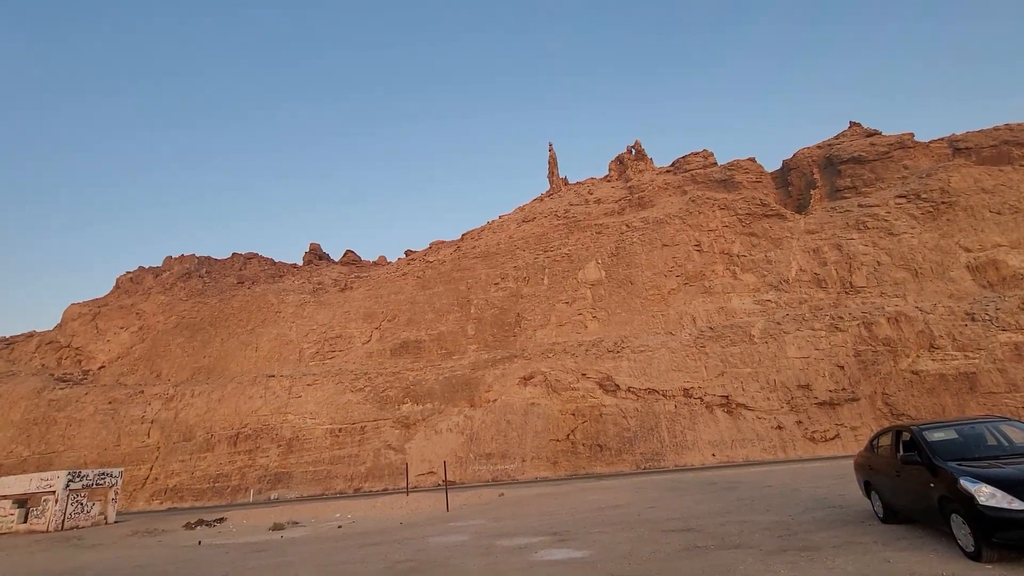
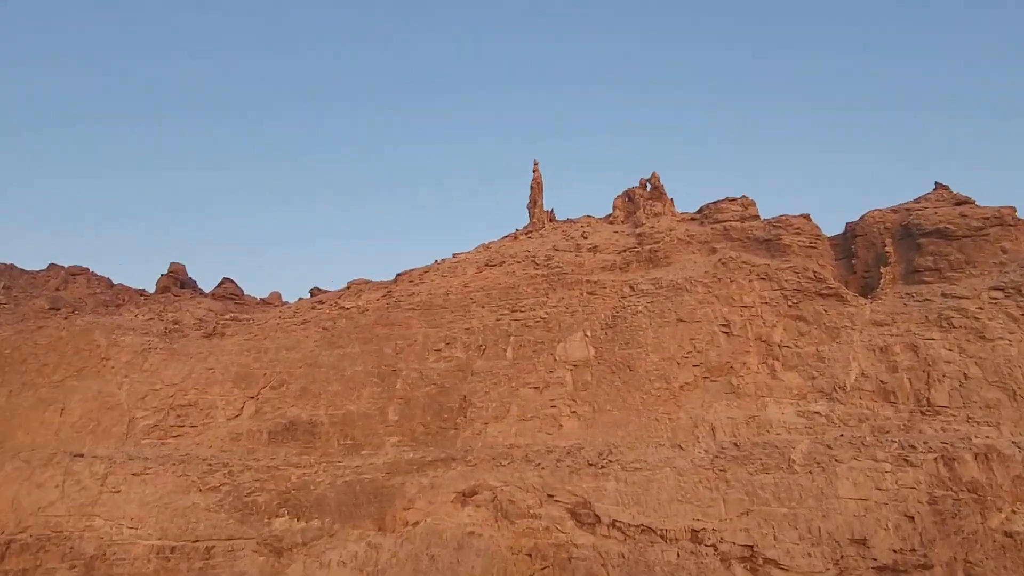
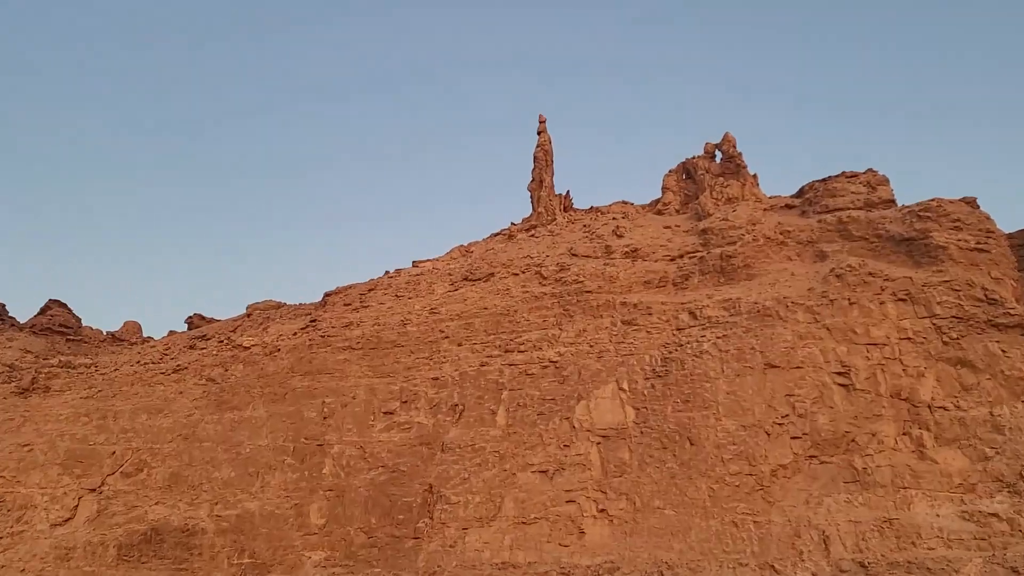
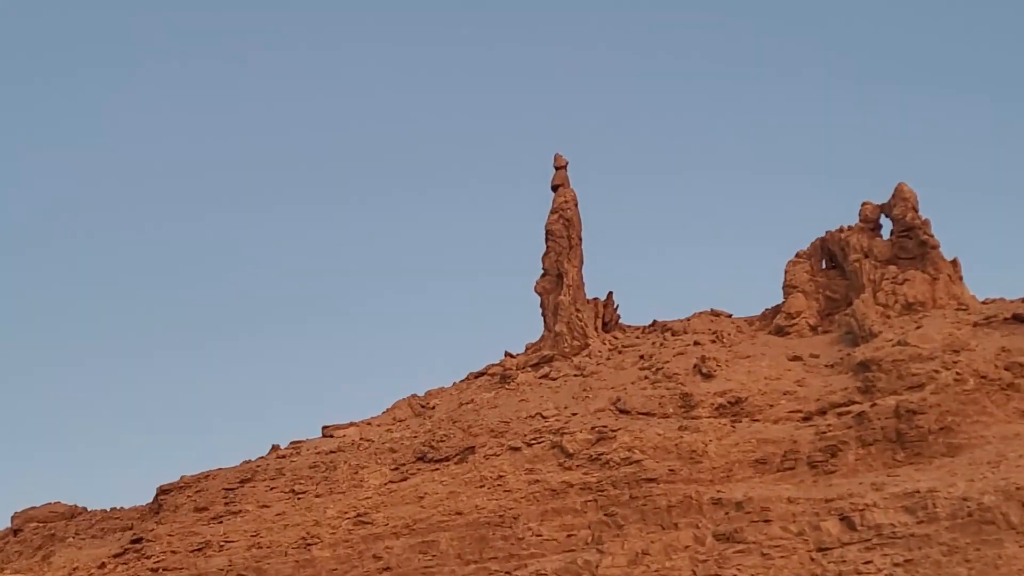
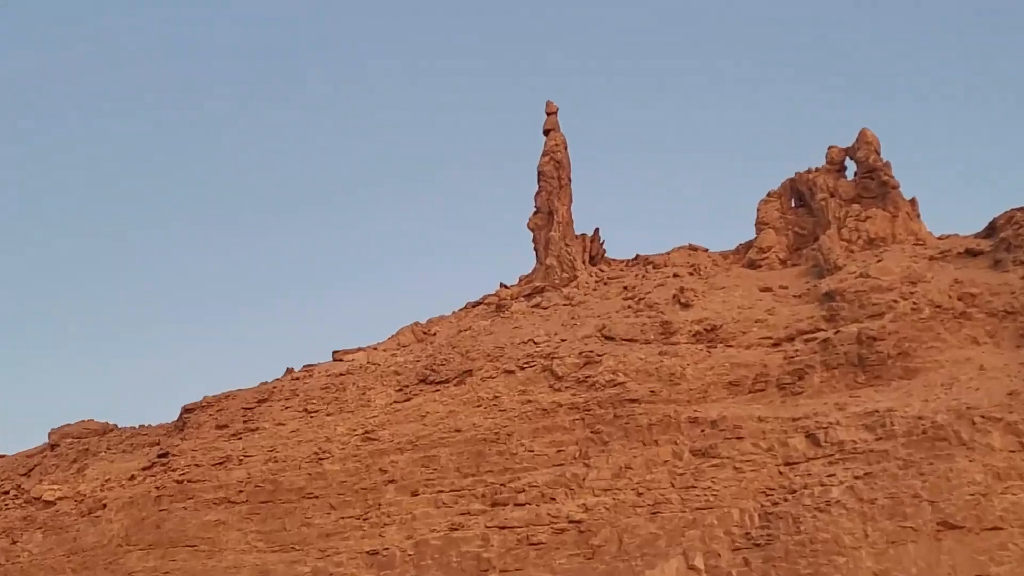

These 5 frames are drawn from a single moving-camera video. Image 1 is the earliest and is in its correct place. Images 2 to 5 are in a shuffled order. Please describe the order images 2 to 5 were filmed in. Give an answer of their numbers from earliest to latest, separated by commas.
2, 3, 5, 4
